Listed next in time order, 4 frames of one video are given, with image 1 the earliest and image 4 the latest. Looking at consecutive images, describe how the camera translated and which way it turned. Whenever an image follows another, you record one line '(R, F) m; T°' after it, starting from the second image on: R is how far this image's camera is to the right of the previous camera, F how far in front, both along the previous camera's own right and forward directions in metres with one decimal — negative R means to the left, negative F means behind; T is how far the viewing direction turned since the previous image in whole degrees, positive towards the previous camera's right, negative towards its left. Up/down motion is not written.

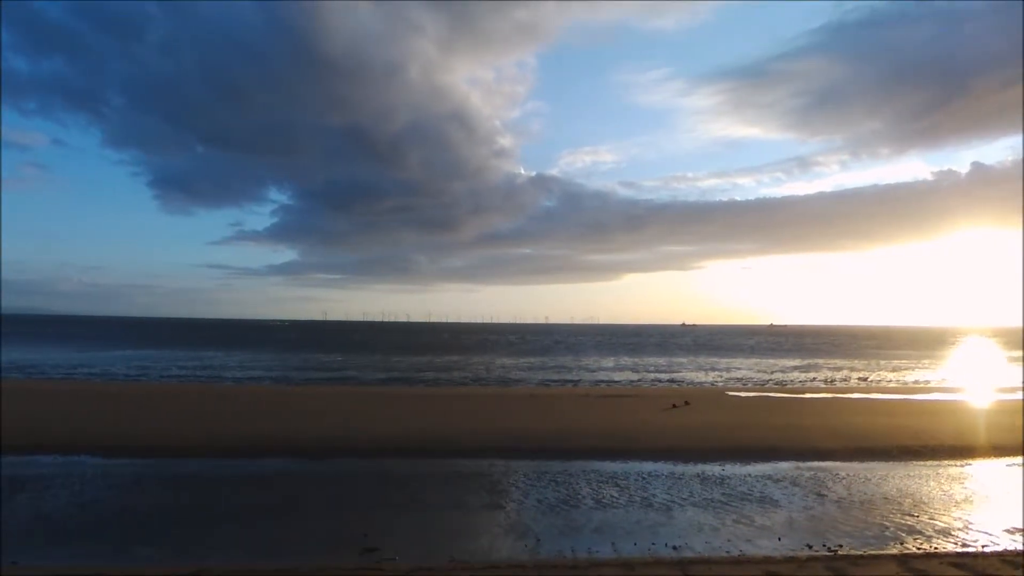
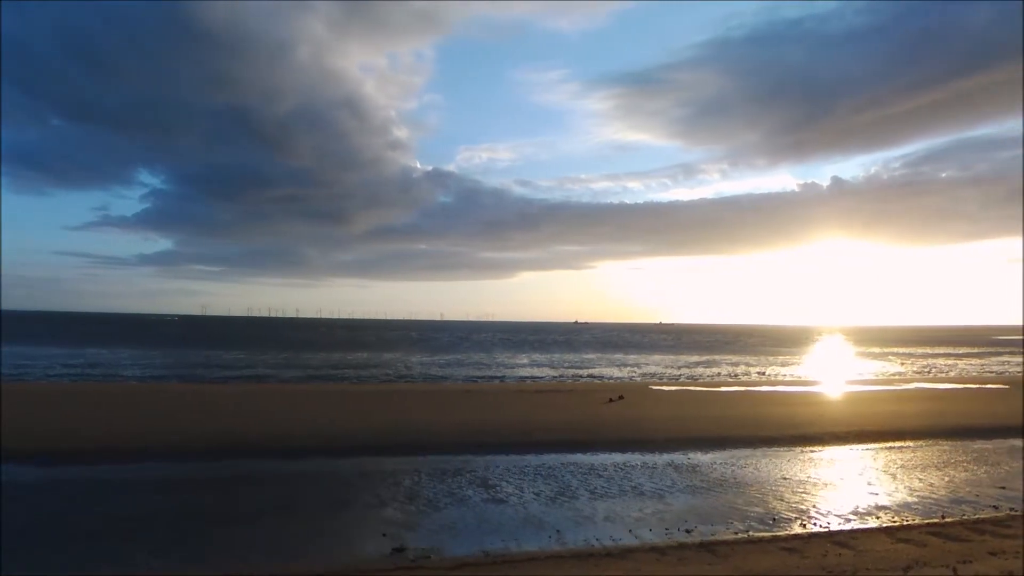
(-1.9, 0.0) m; +9°
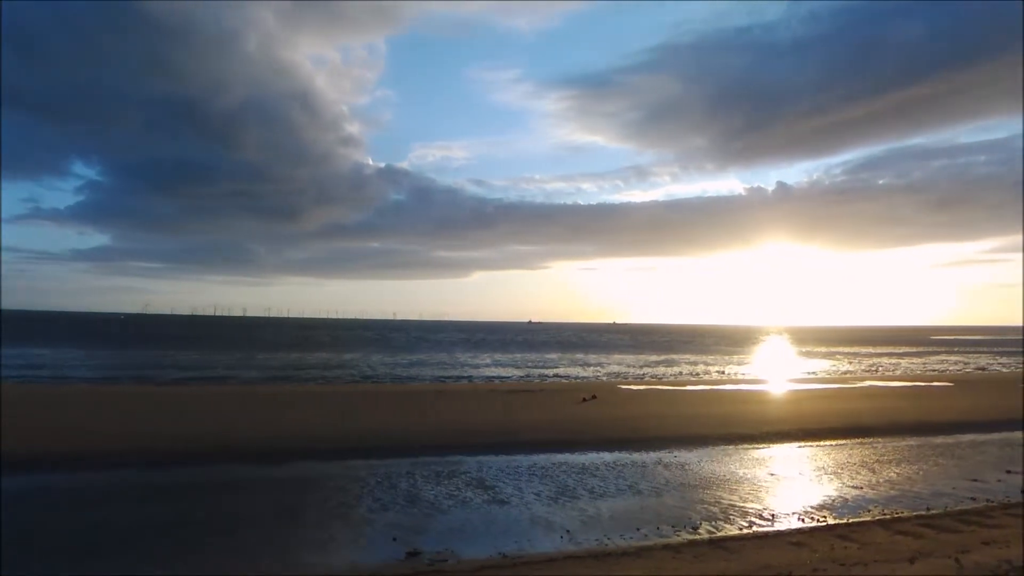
(-0.9, 0.0) m; +4°
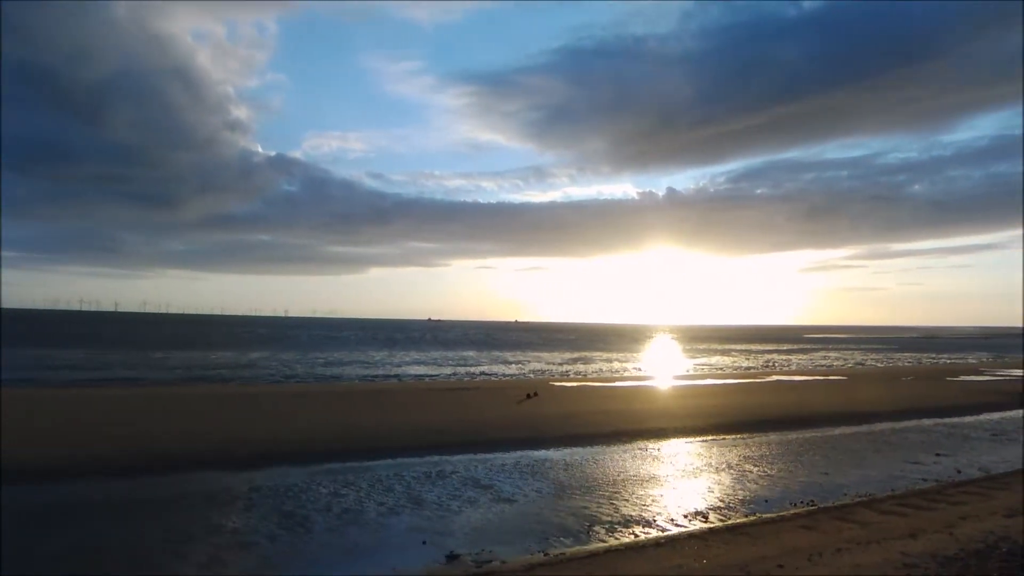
(-1.9, +0.2) m; +9°
